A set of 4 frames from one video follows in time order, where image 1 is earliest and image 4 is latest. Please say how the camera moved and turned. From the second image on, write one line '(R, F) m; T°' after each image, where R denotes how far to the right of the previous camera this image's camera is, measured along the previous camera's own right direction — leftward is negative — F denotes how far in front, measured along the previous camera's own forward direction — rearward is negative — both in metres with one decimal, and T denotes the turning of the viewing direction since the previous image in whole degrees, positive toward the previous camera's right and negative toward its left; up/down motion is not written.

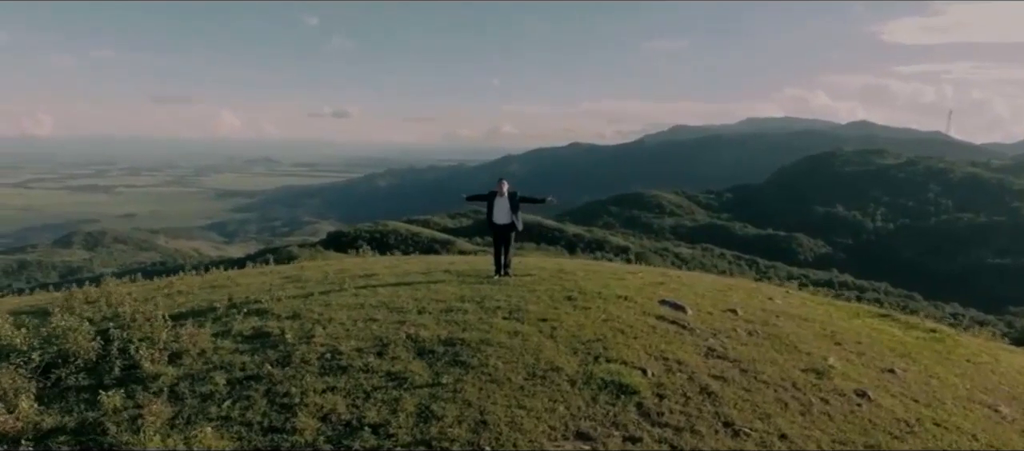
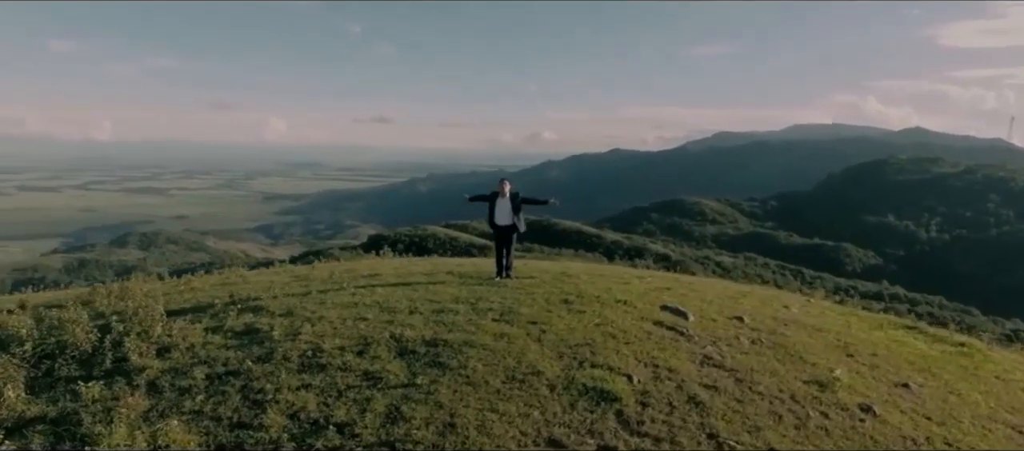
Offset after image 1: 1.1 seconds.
(+1.2, +0.4) m; -4°
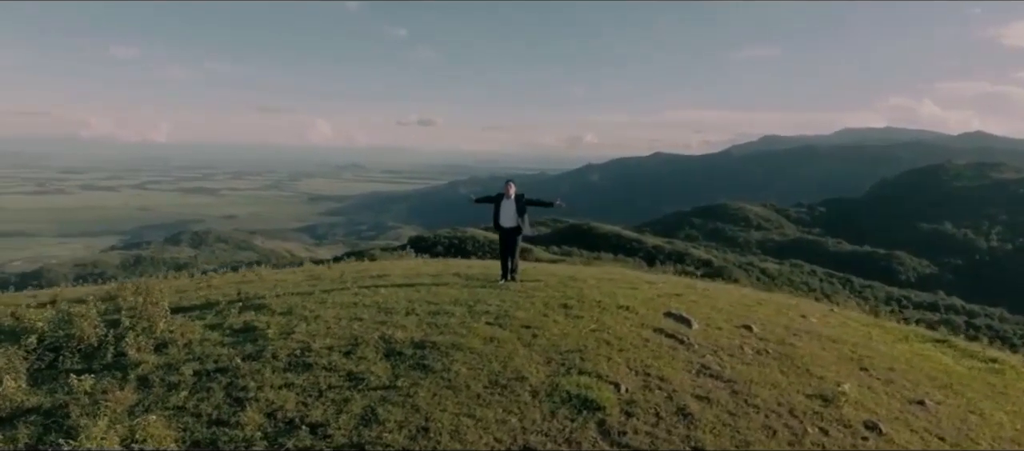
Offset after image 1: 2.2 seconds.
(+1.1, +0.3) m; -4°
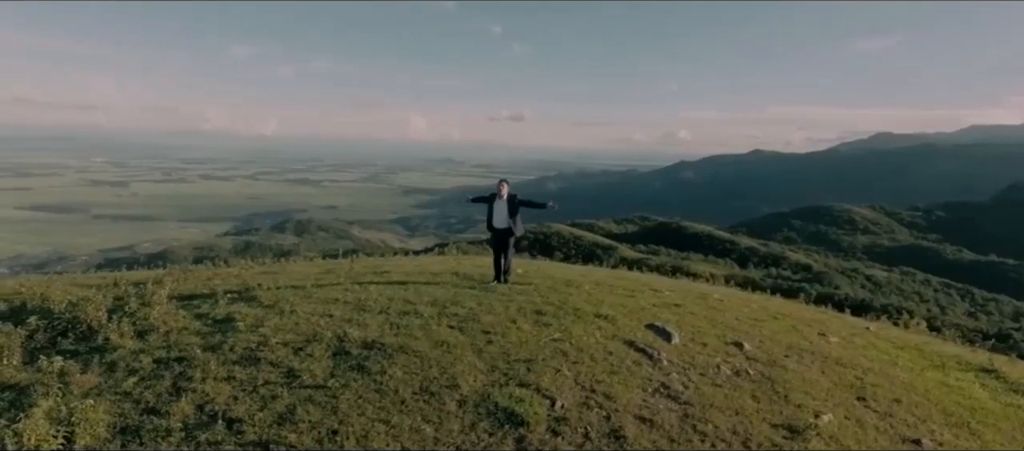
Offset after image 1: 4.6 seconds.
(+2.8, +0.7) m; -9°
